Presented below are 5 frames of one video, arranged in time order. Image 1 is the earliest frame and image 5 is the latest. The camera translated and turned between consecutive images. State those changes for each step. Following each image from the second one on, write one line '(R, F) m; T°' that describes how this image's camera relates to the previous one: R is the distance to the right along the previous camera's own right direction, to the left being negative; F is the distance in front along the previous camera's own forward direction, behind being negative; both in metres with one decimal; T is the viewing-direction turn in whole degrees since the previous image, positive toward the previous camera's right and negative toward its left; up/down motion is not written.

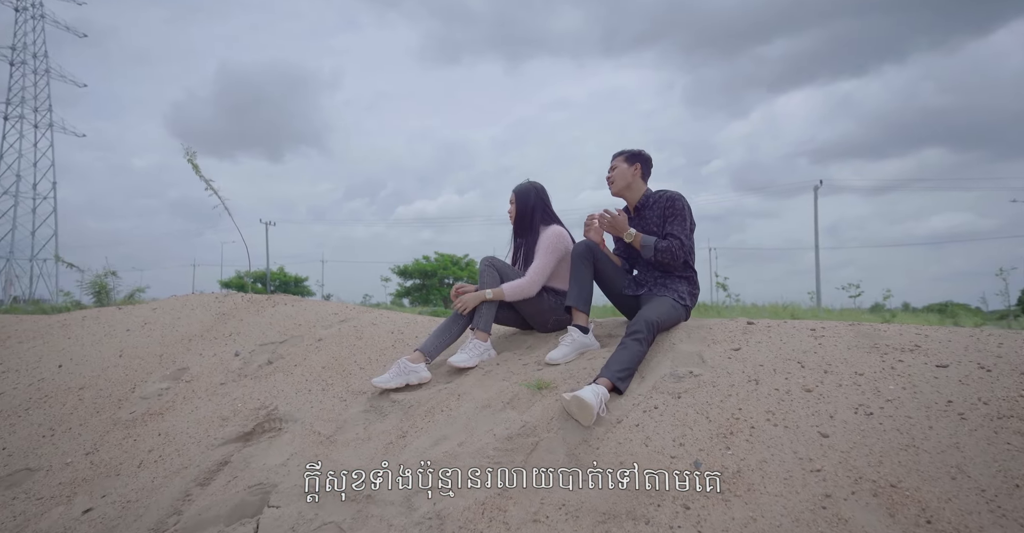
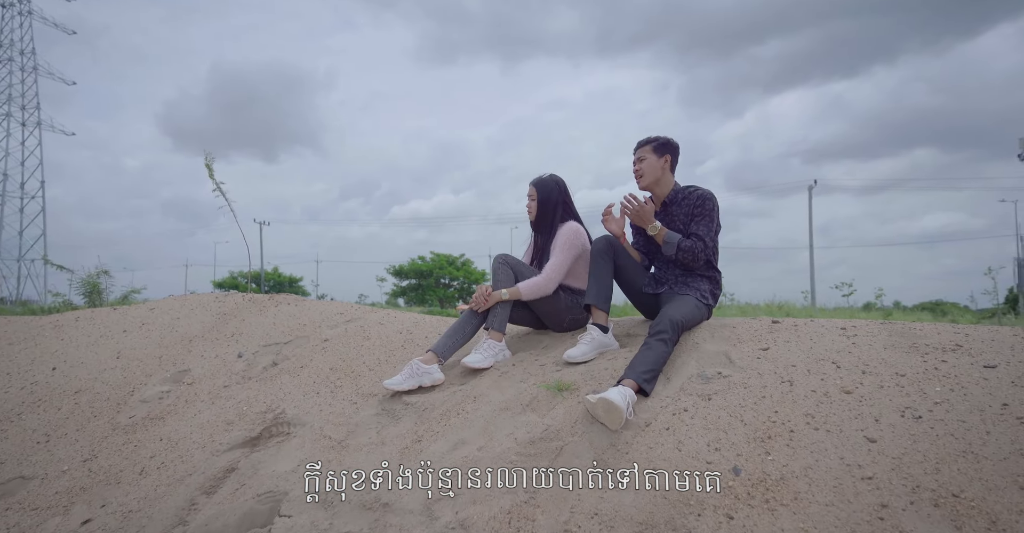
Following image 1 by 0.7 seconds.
(-0.1, +0.1) m; +1°
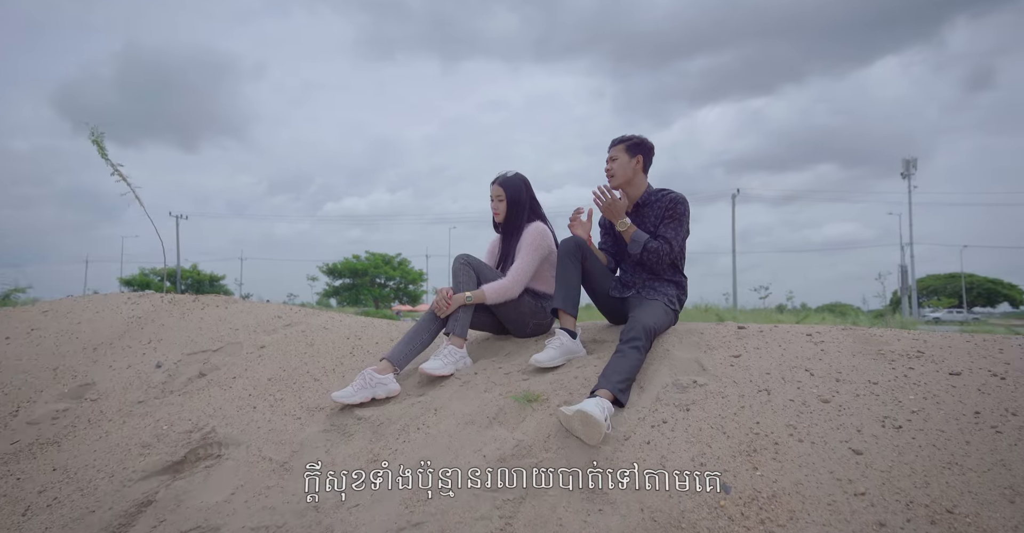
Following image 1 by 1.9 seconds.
(-0.2, +0.2) m; +7°
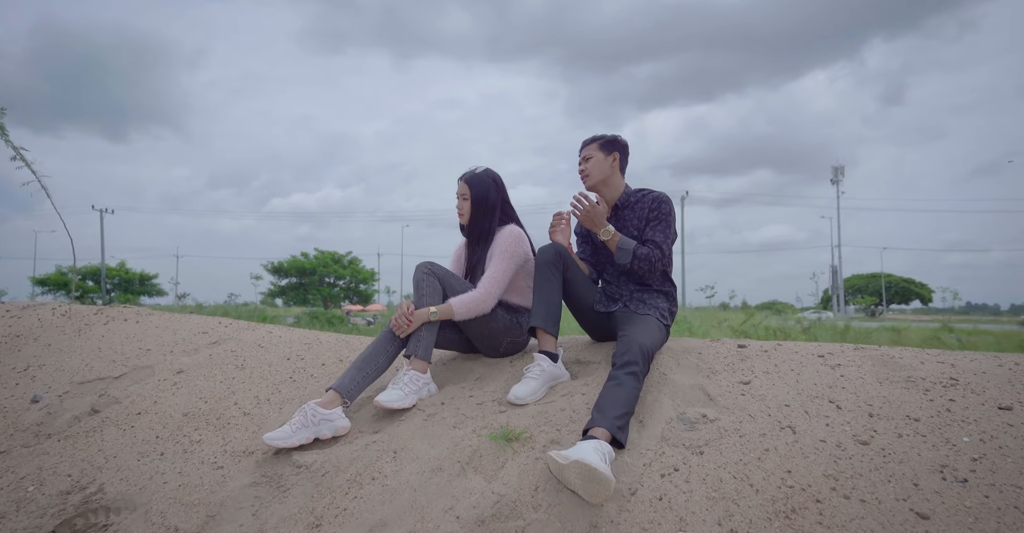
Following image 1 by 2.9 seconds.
(-0.1, +0.5) m; +5°
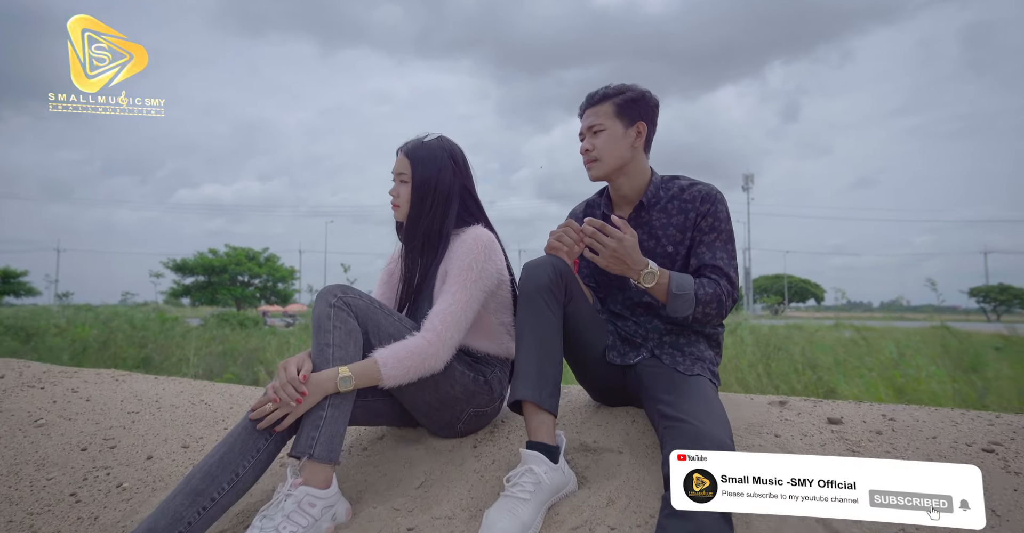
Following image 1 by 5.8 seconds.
(-0.1, +1.2) m; +8°
